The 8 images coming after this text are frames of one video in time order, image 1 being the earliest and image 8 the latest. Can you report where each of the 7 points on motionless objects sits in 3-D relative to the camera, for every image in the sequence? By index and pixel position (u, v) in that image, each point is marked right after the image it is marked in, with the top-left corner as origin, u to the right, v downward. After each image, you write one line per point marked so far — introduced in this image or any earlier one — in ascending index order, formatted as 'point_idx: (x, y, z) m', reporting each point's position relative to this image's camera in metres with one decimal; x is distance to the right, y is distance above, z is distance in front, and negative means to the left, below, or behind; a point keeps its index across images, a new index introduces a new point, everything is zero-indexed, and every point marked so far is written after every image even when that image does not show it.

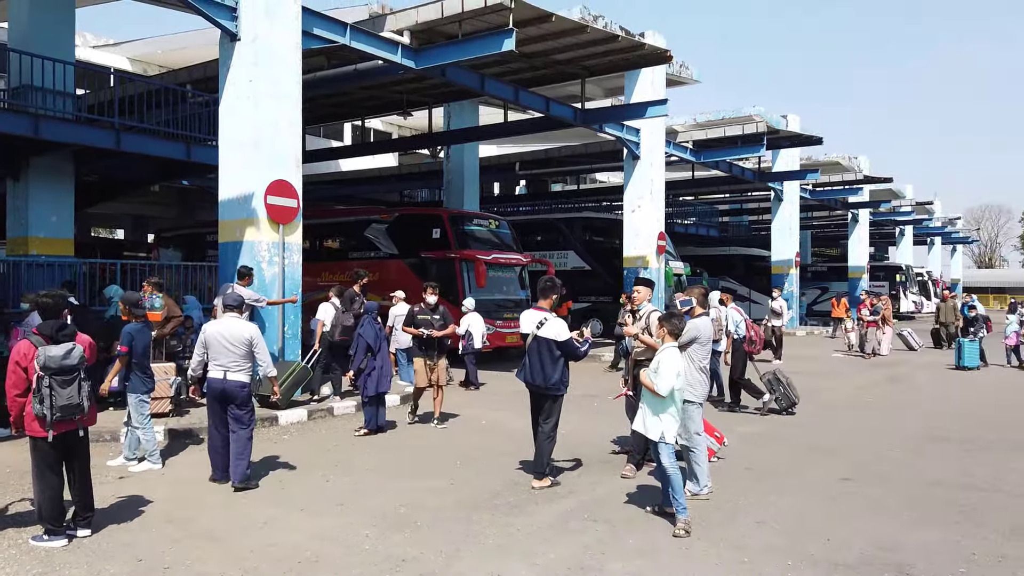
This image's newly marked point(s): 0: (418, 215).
0: (-2.3, +1.8, +18.7) m
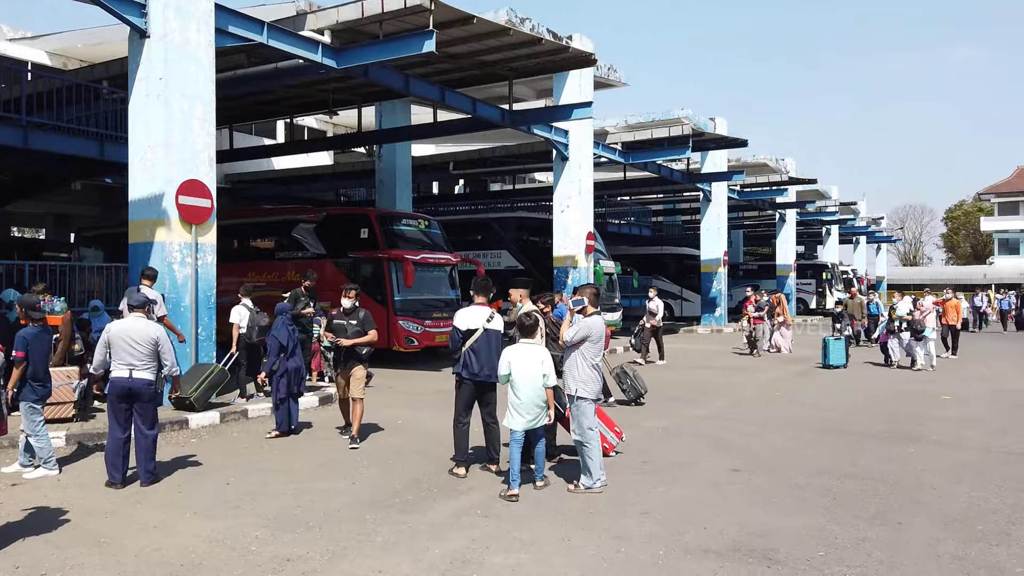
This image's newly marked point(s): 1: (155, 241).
0: (-4.1, +1.8, +18.6) m
1: (-4.9, +0.6, +10.6) m
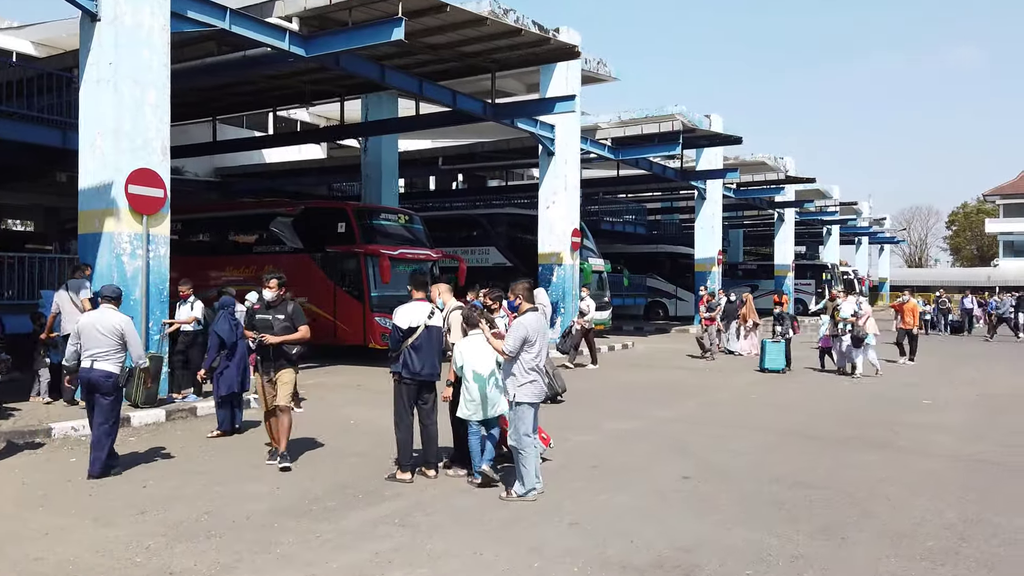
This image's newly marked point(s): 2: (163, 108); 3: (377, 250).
0: (-4.5, +1.9, +18.3) m
1: (-5.4, +0.7, +10.2) m
2: (-4.9, +2.5, +10.7) m
3: (-3.1, +0.9, +17.5) m
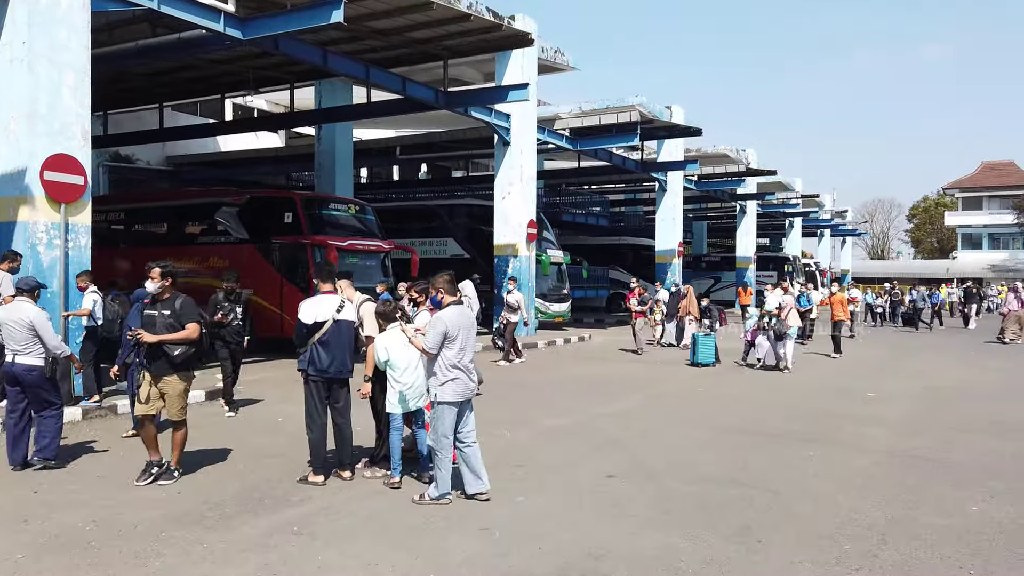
0: (-5.6, +2.1, +17.8) m
1: (-6.2, +0.8, +9.7) m
2: (-5.7, +2.6, +10.2) m
3: (-4.2, +1.0, +17.0) m
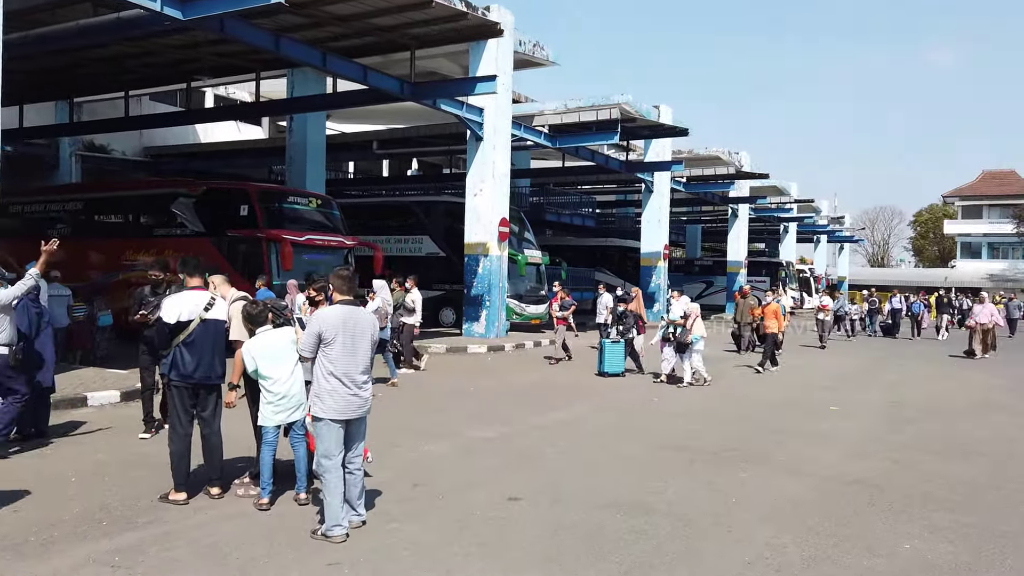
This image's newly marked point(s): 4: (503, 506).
0: (-6.4, +2.2, +17.1) m
1: (-7.0, +1.0, +9.0) m
2: (-6.5, +2.7, +9.6) m
3: (-4.9, +1.1, +16.4) m
4: (-0.1, -1.6, +5.8) m
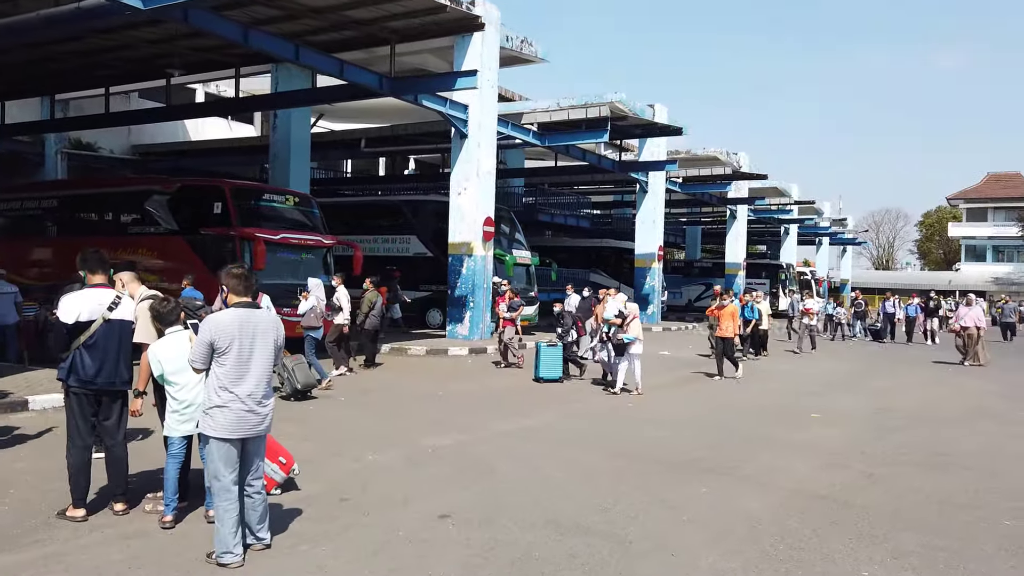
0: (-6.8, +2.2, +16.7) m
1: (-7.5, +1.0, +8.6) m
2: (-6.9, +2.8, +9.1) m
3: (-5.3, +1.1, +15.9) m
4: (-0.6, -1.6, +5.4) m
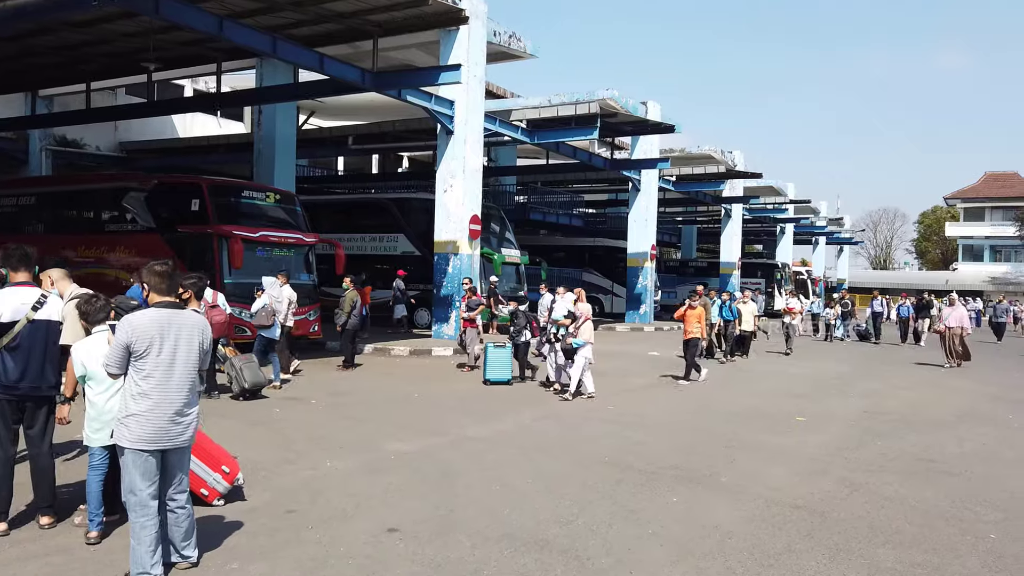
0: (-7.1, +2.2, +16.3) m
1: (-7.8, +1.0, +8.3) m
2: (-7.2, +2.8, +8.8) m
3: (-5.7, +1.1, +15.6) m
4: (-0.9, -1.6, +5.0) m
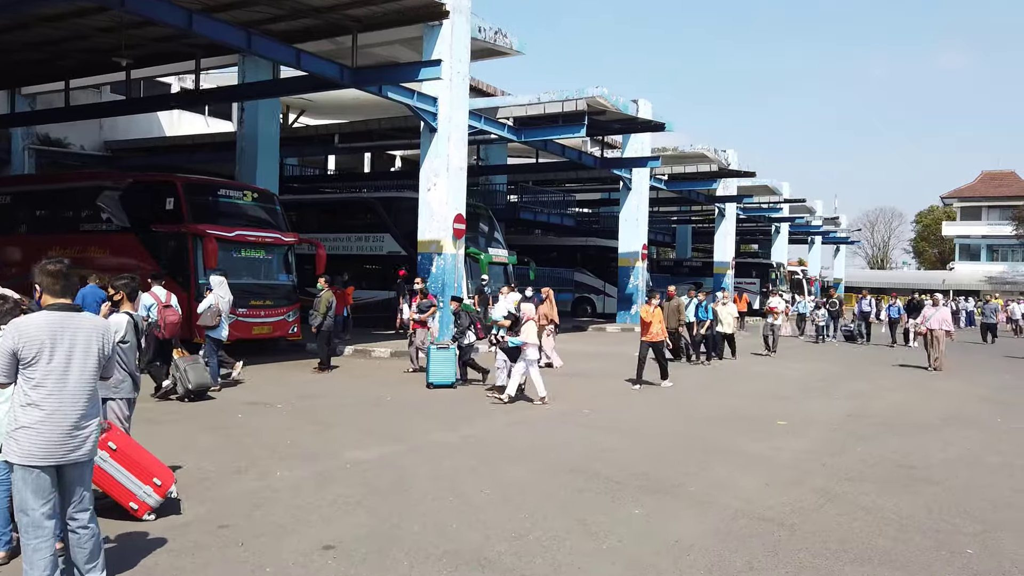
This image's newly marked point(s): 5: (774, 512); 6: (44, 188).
0: (-7.5, +2.2, +16.0) m
1: (-8.2, +1.0, +7.9) m
2: (-7.6, +2.8, +8.4) m
3: (-6.1, +1.1, +15.2) m
4: (-1.2, -1.6, +4.7) m
5: (+2.0, -1.7, +5.9) m
6: (-10.9, +2.3, +17.8) m
